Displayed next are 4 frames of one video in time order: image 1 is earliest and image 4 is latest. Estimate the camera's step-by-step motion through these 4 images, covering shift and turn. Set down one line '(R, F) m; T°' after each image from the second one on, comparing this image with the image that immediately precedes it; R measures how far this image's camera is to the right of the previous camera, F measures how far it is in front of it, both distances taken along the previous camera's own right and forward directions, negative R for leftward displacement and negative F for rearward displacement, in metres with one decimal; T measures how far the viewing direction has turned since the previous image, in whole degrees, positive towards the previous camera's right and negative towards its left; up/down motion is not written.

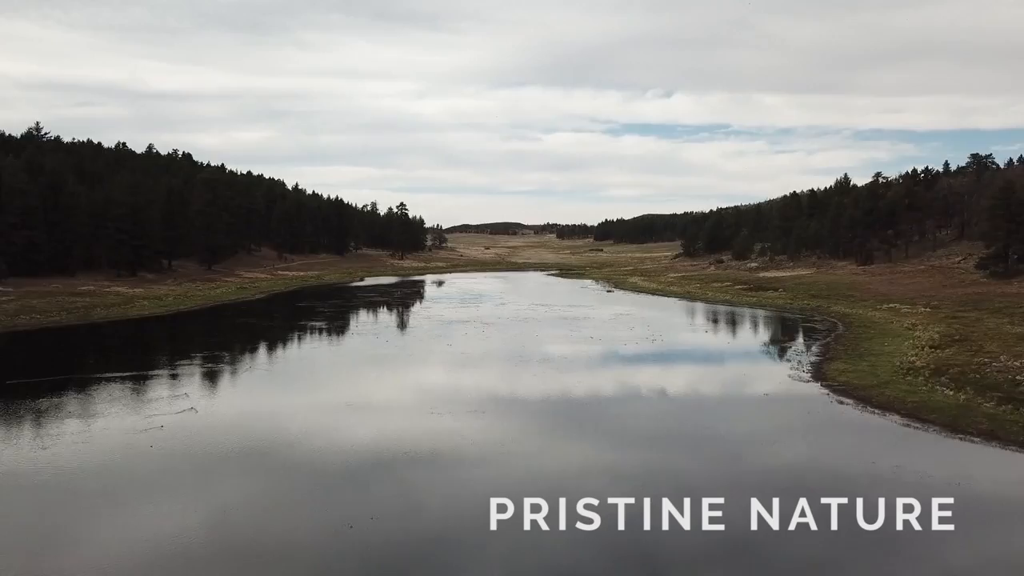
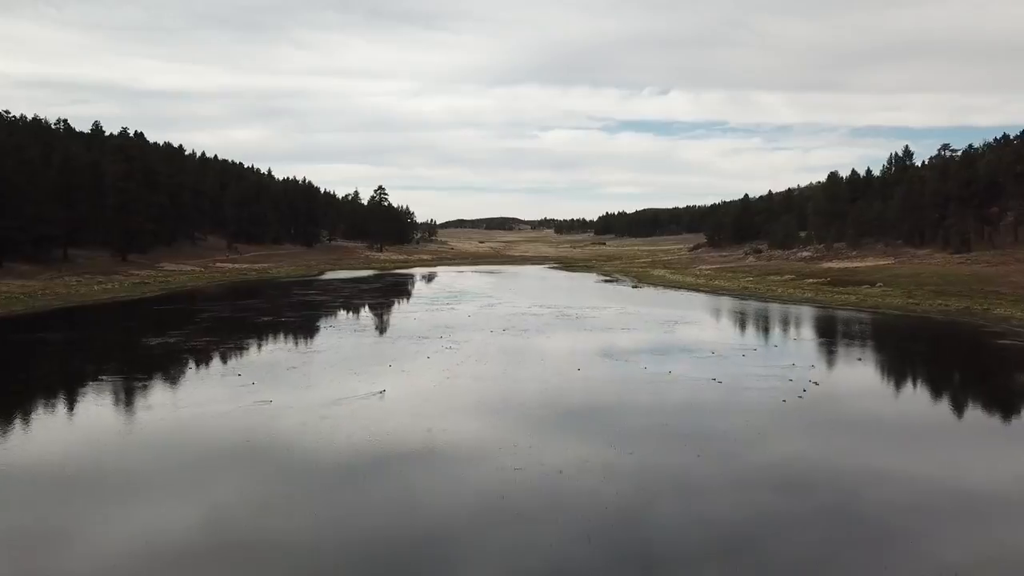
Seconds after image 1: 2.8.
(+0.1, +7.9) m; 0°
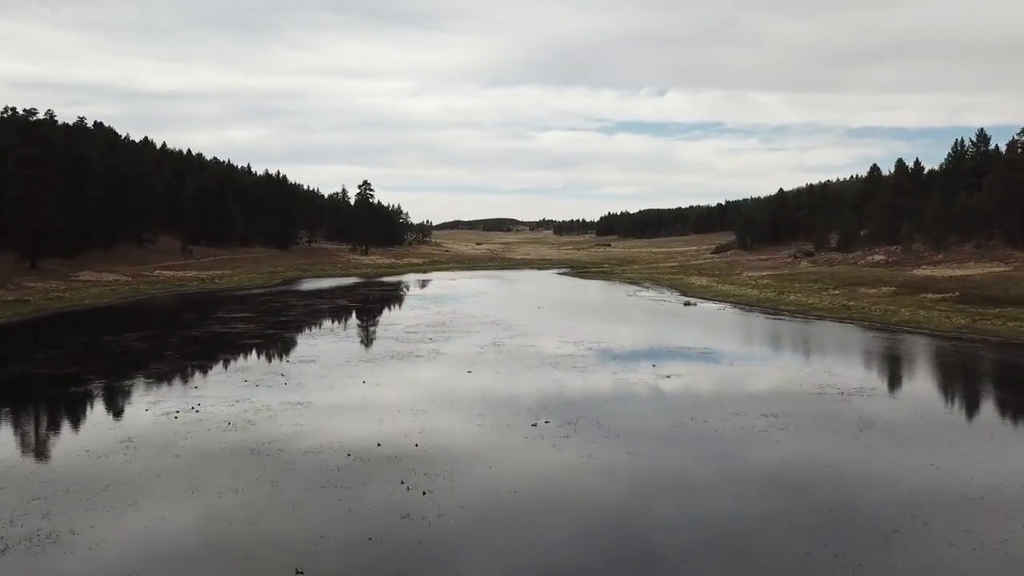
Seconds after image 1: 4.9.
(-0.4, +6.1) m; 0°
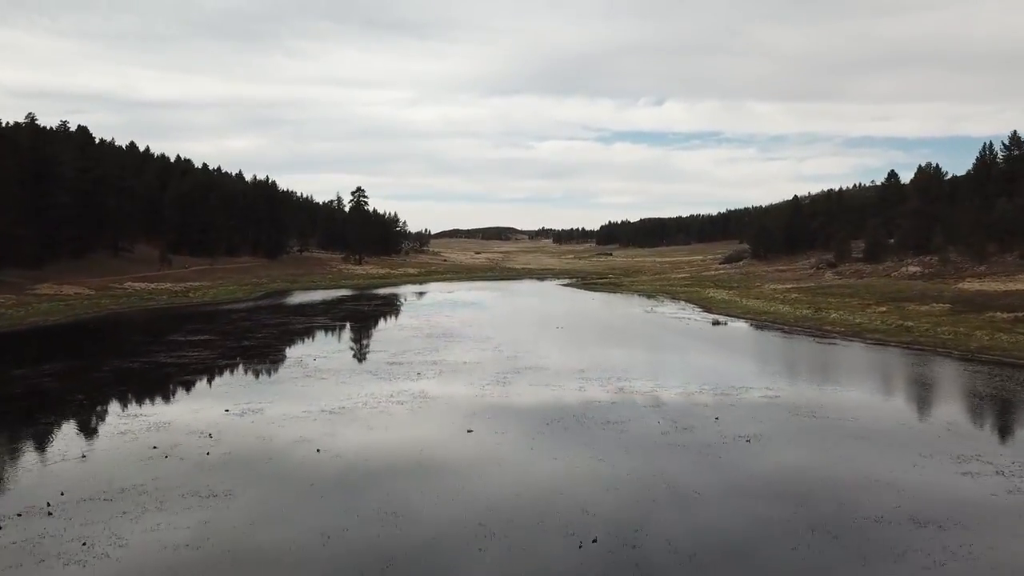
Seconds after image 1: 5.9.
(-0.2, +2.2) m; 0°
